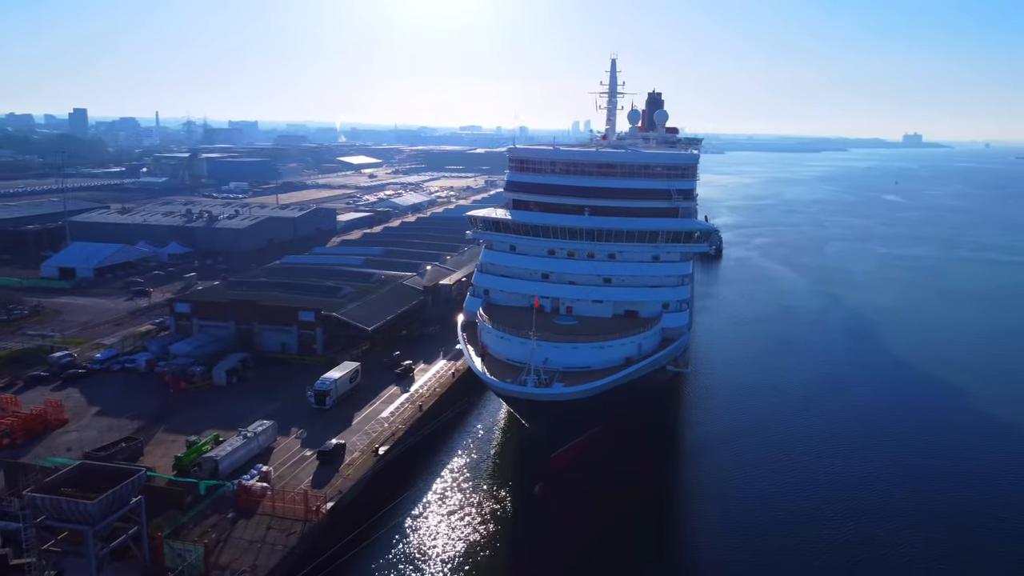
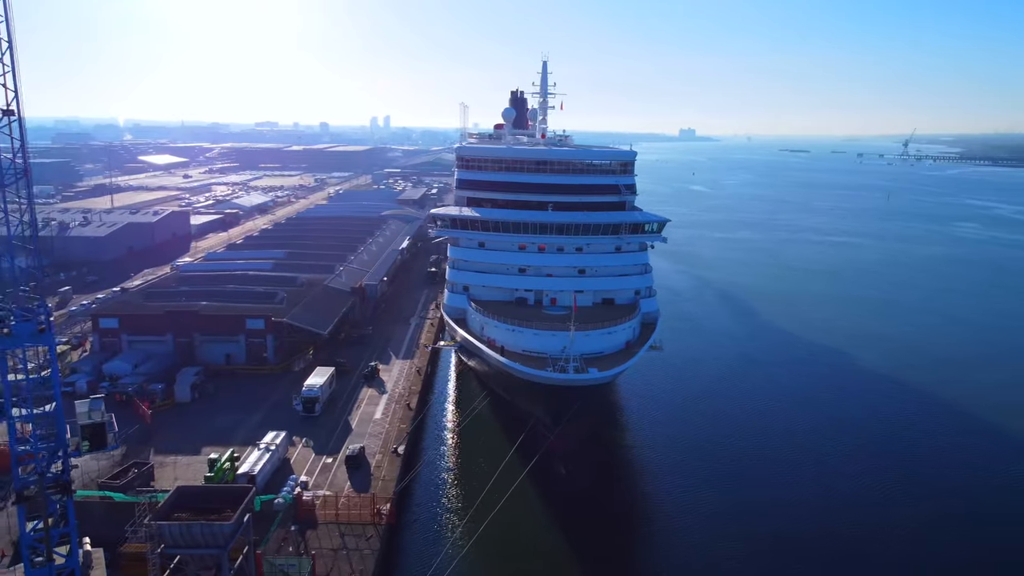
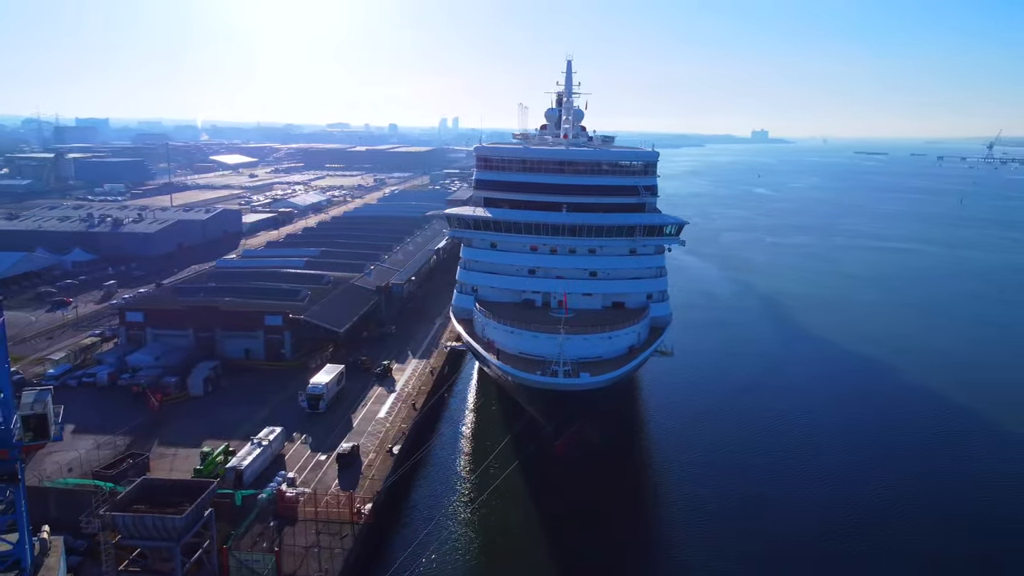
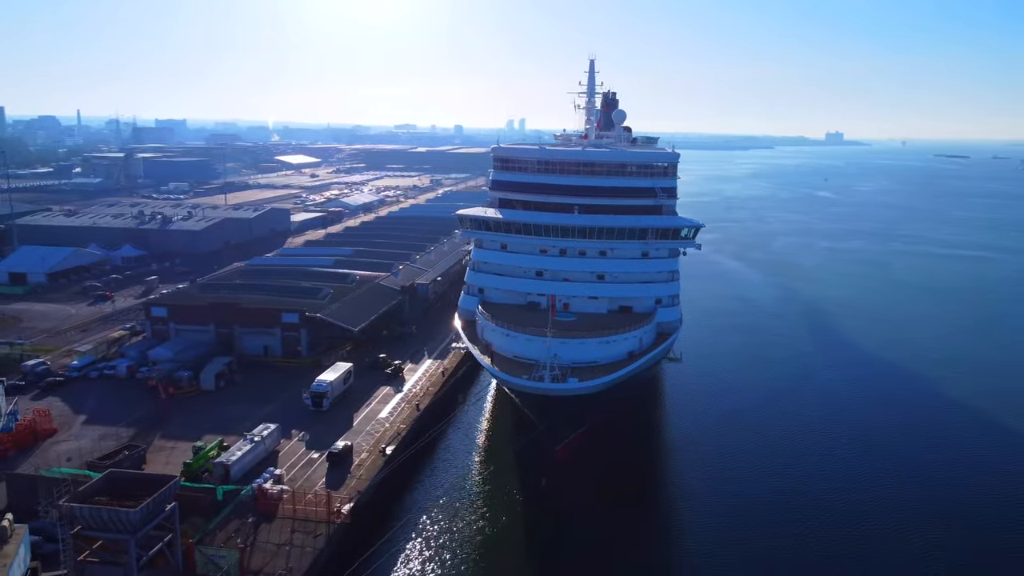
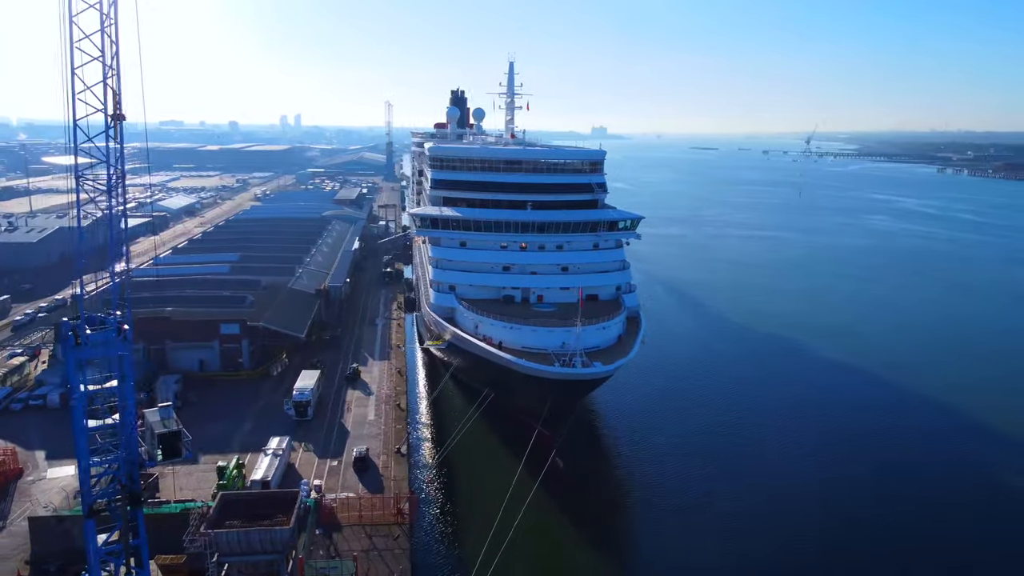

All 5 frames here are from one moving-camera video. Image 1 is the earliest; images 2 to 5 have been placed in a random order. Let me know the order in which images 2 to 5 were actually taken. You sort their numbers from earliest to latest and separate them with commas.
4, 3, 2, 5
